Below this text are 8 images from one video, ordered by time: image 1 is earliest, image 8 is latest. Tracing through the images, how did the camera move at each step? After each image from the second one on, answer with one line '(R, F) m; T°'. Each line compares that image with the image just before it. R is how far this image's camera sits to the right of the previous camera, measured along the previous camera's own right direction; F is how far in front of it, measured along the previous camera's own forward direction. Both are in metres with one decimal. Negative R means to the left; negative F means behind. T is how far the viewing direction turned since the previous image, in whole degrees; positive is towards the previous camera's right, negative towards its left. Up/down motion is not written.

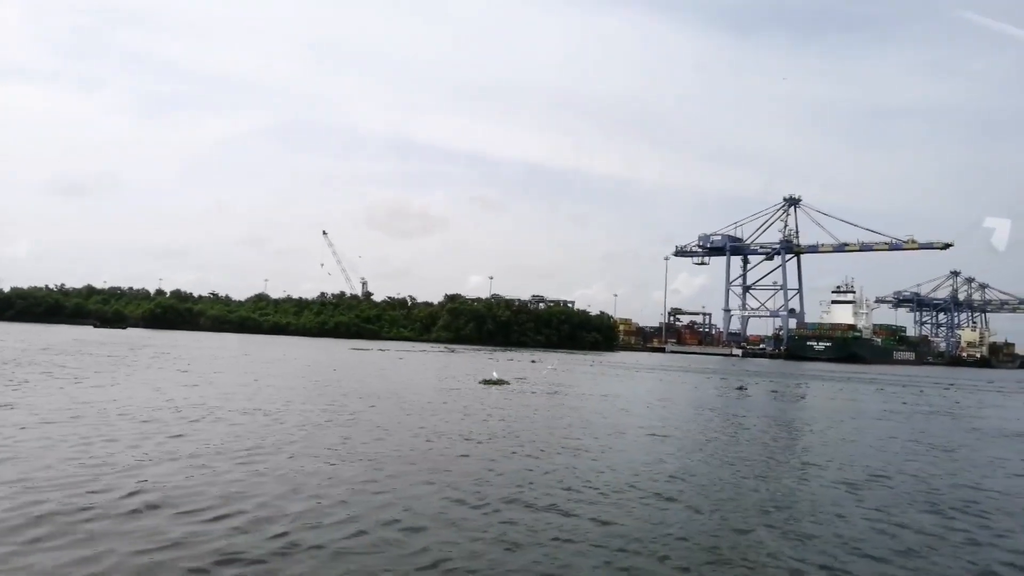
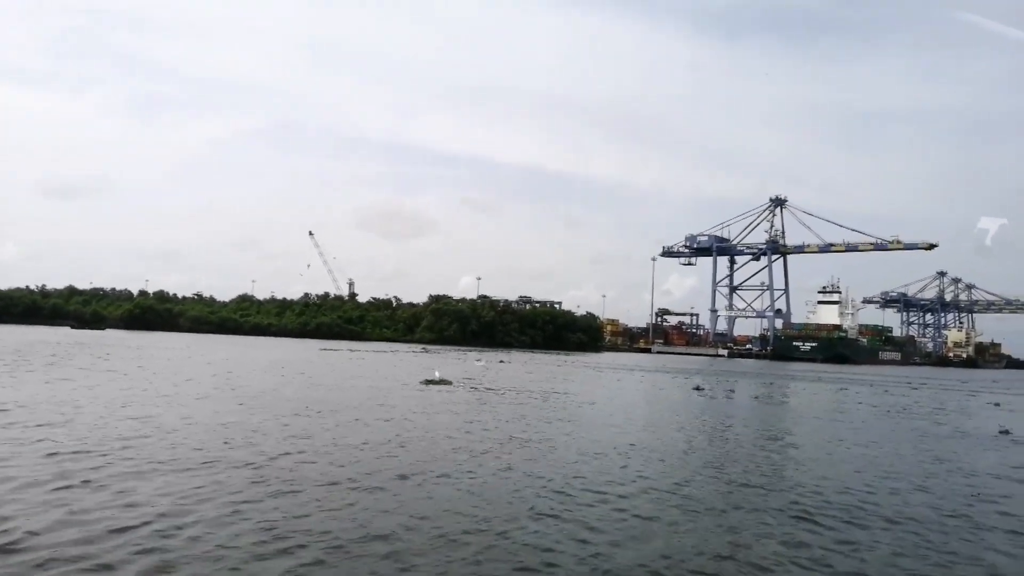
(+1.1, +0.6) m; +1°
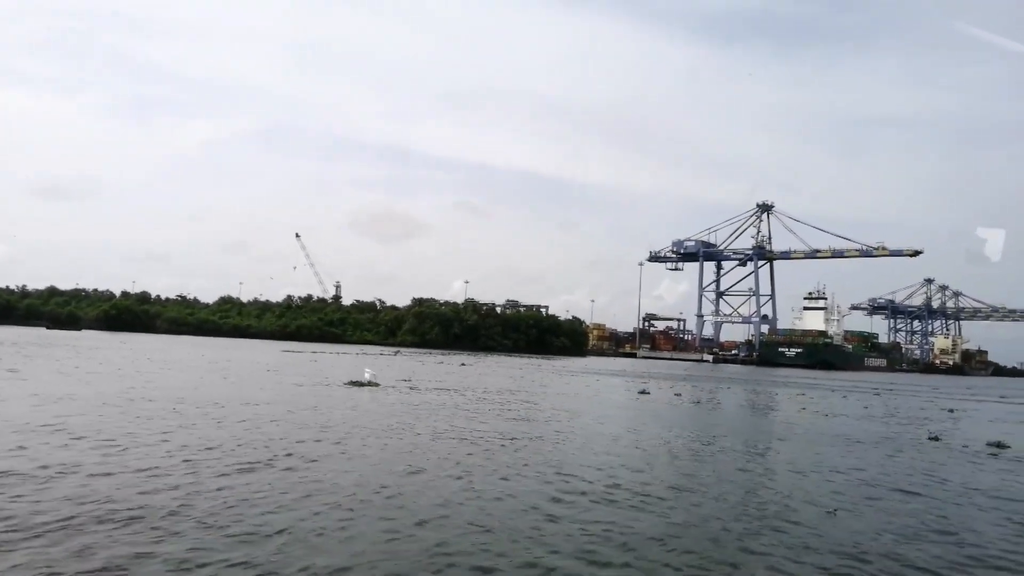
(+1.3, +0.7) m; +1°
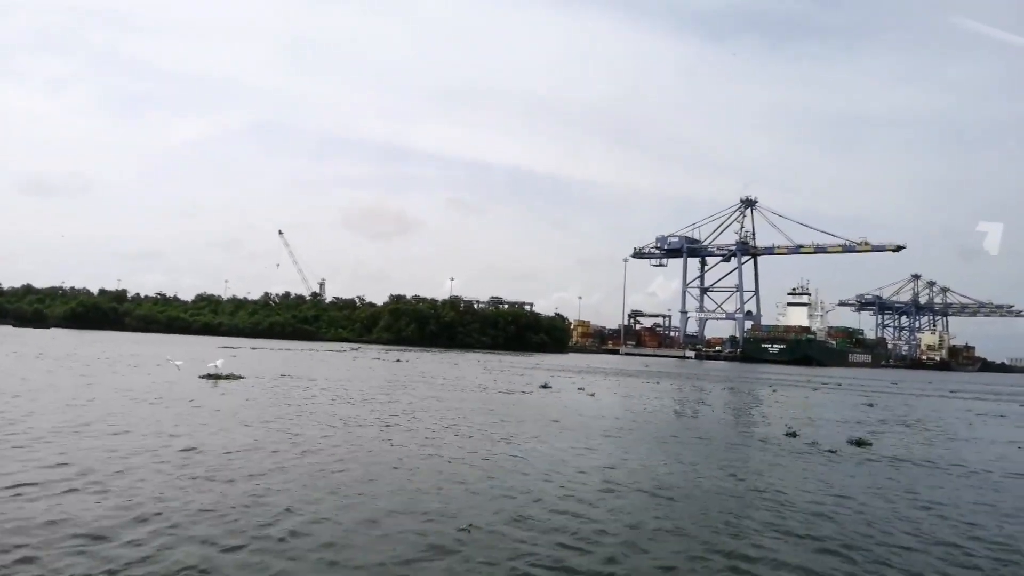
(+2.4, +1.2) m; +1°
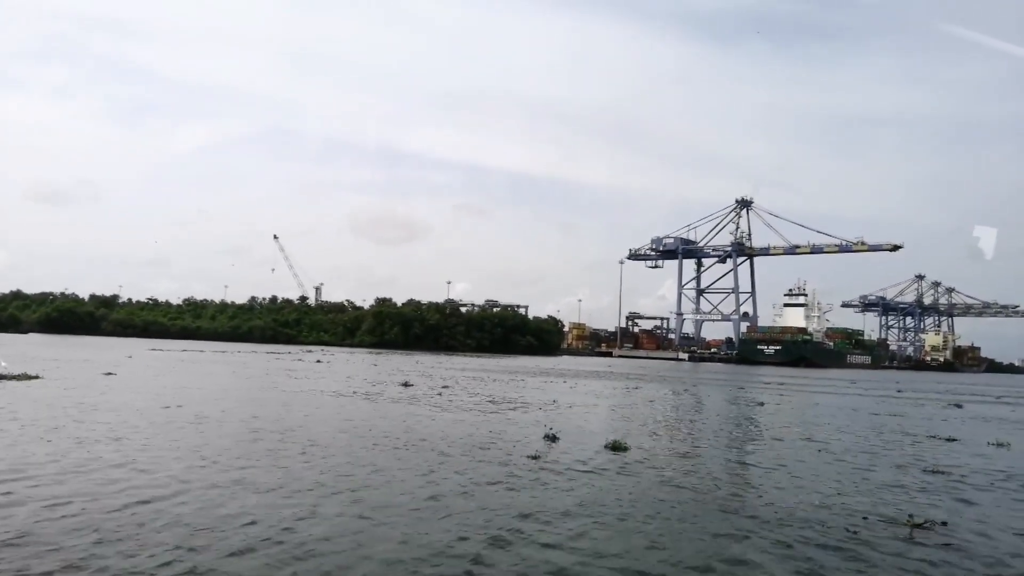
(+3.3, +1.6) m; -1°
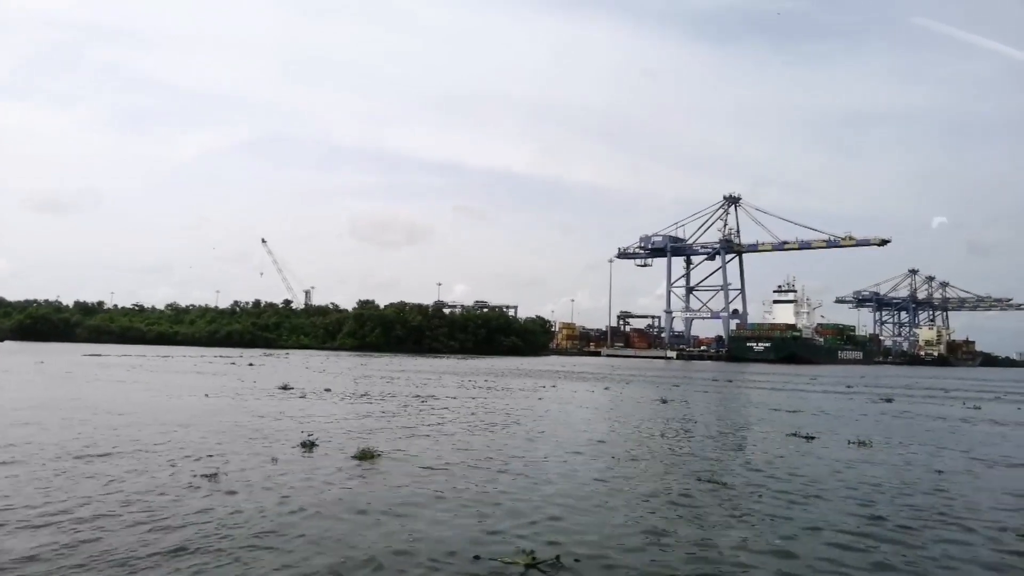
(+2.3, +1.1) m; 0°
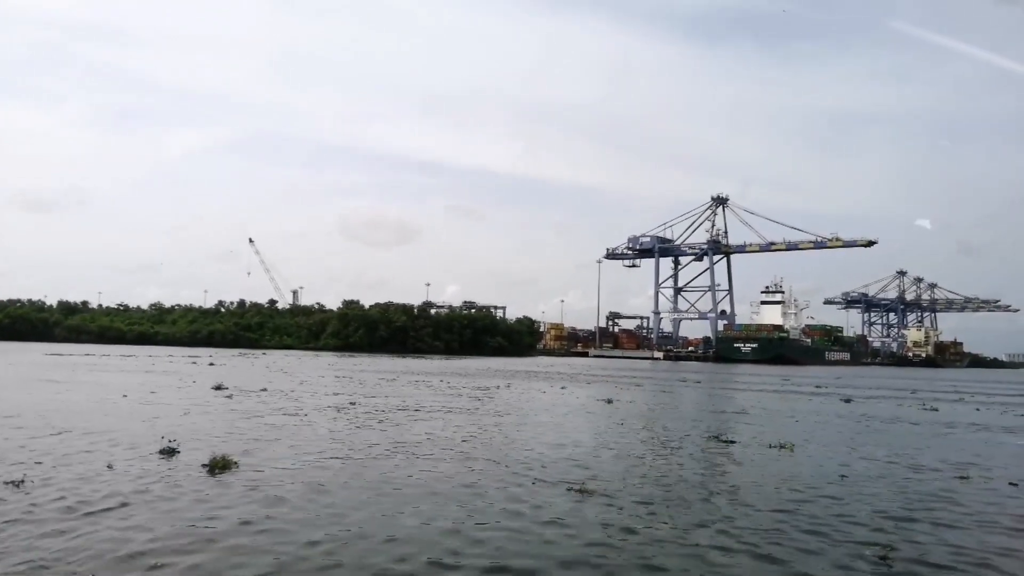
(+1.0, +0.5) m; +1°
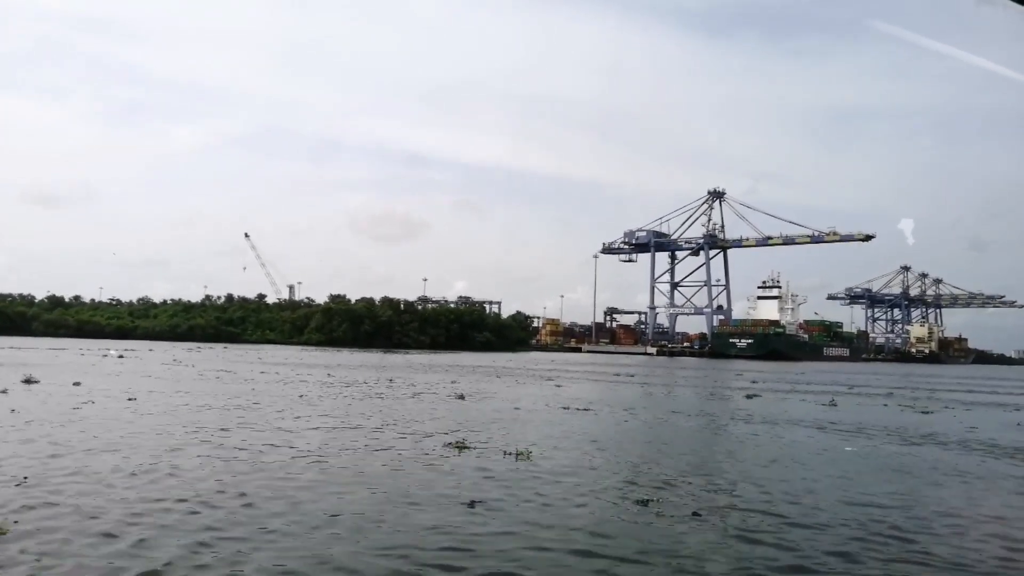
(+2.9, +1.6) m; -1°
